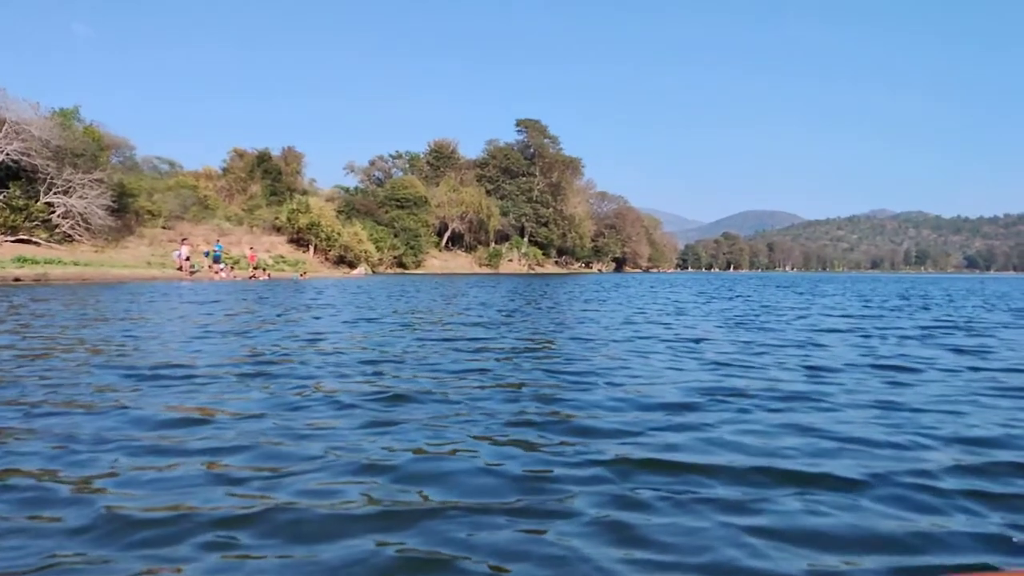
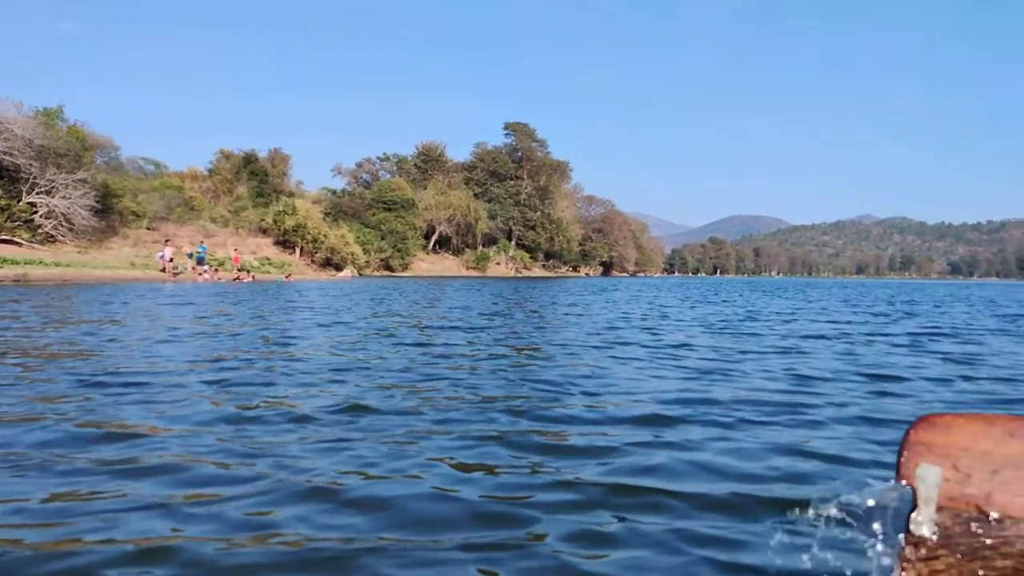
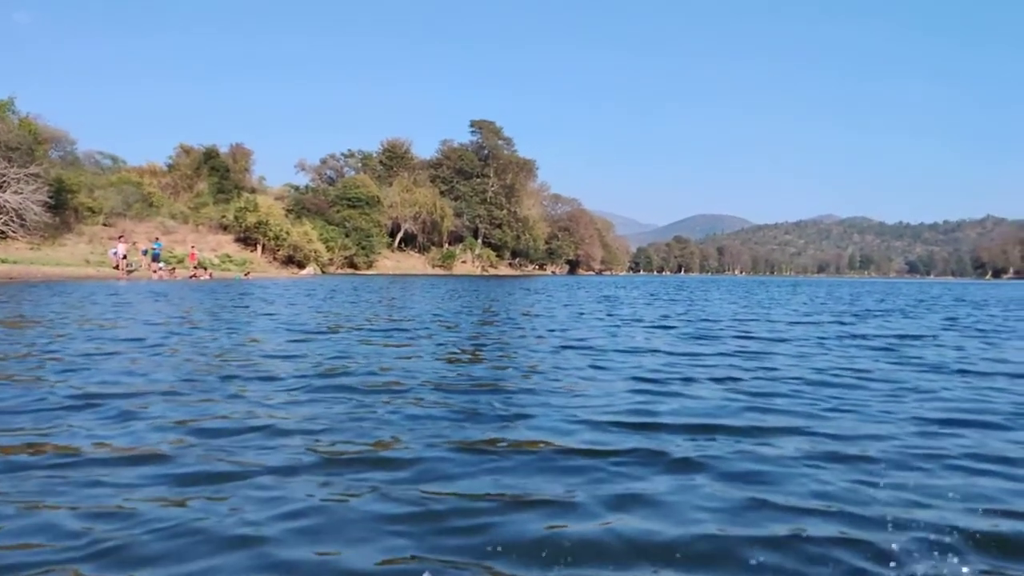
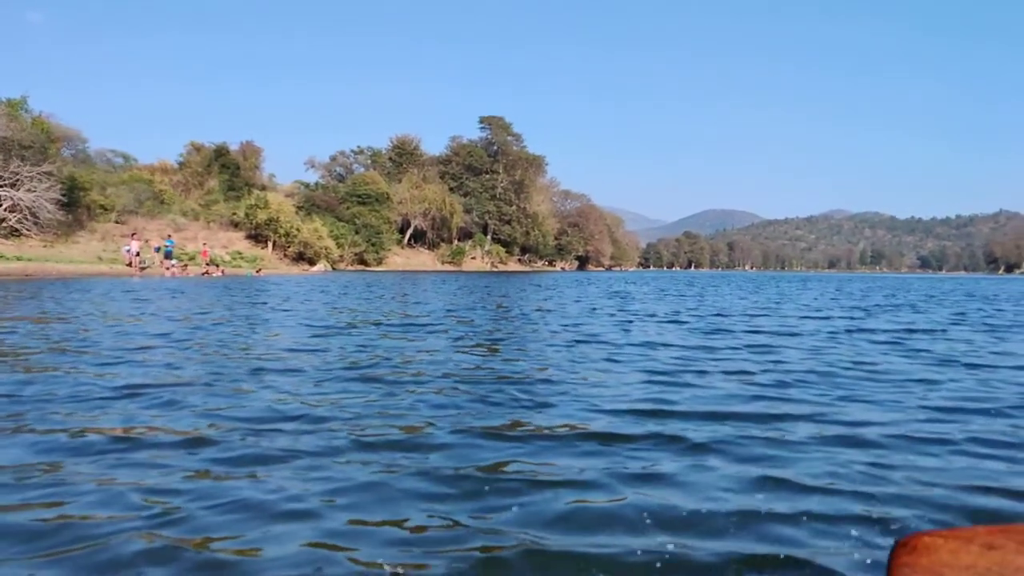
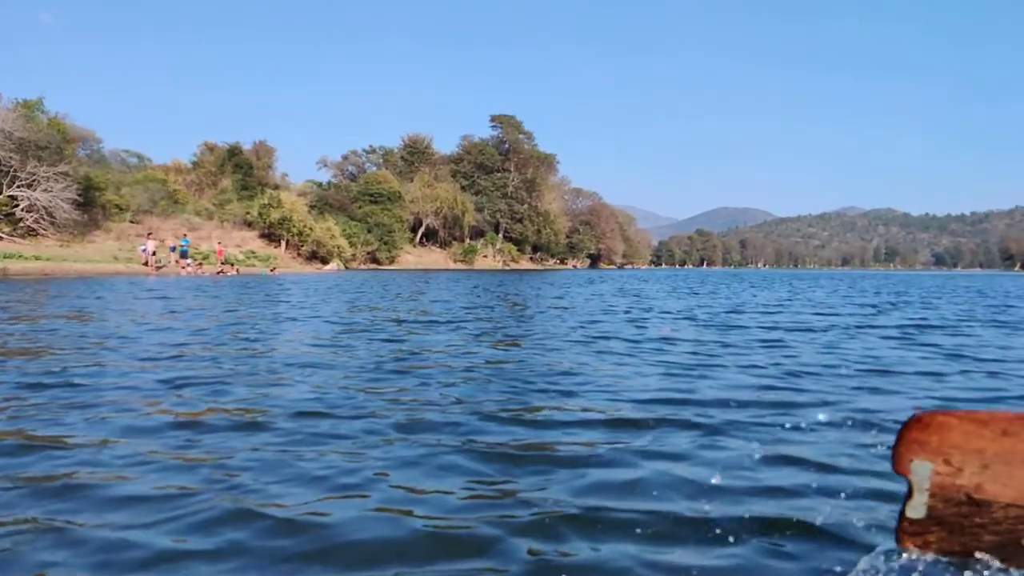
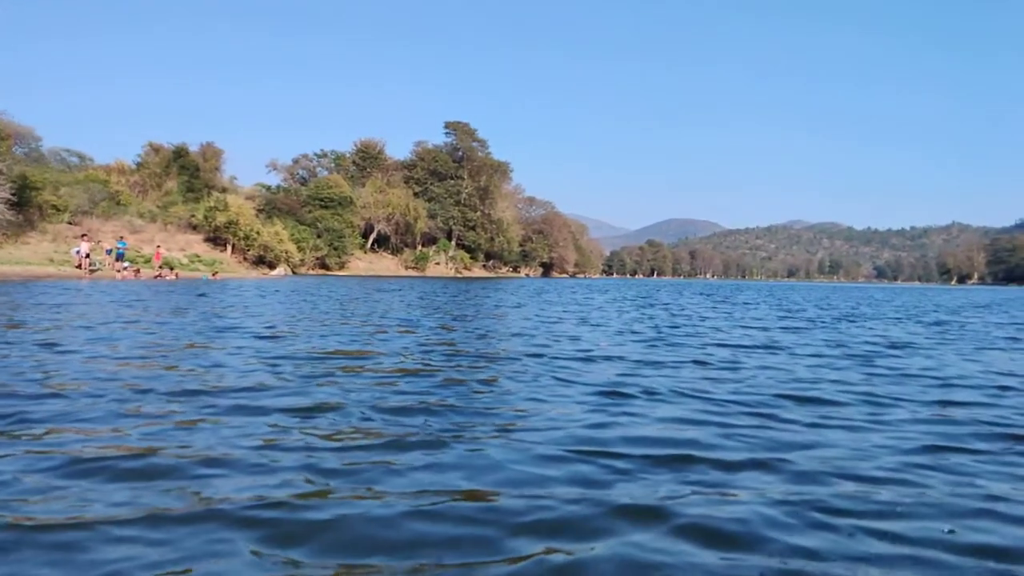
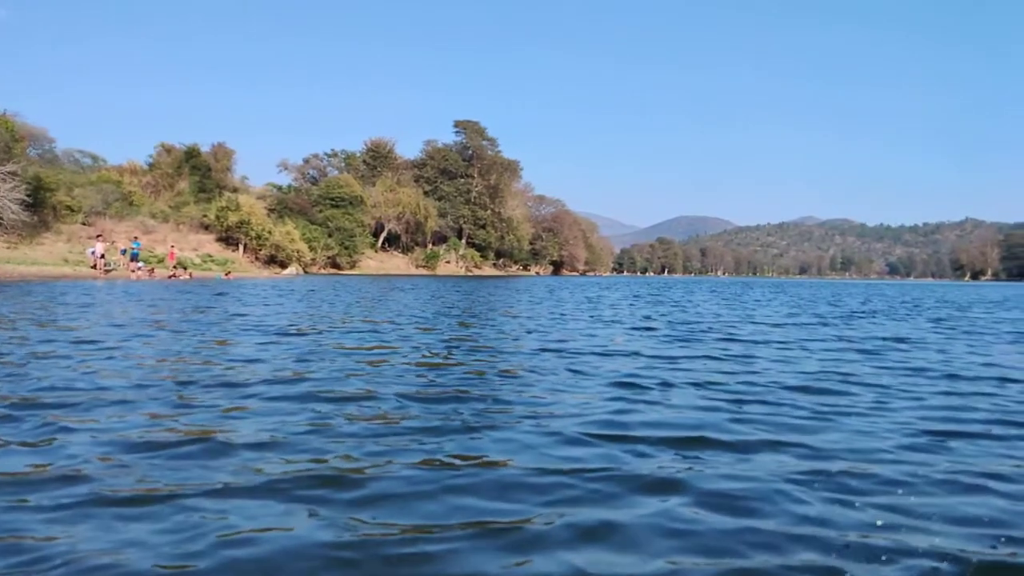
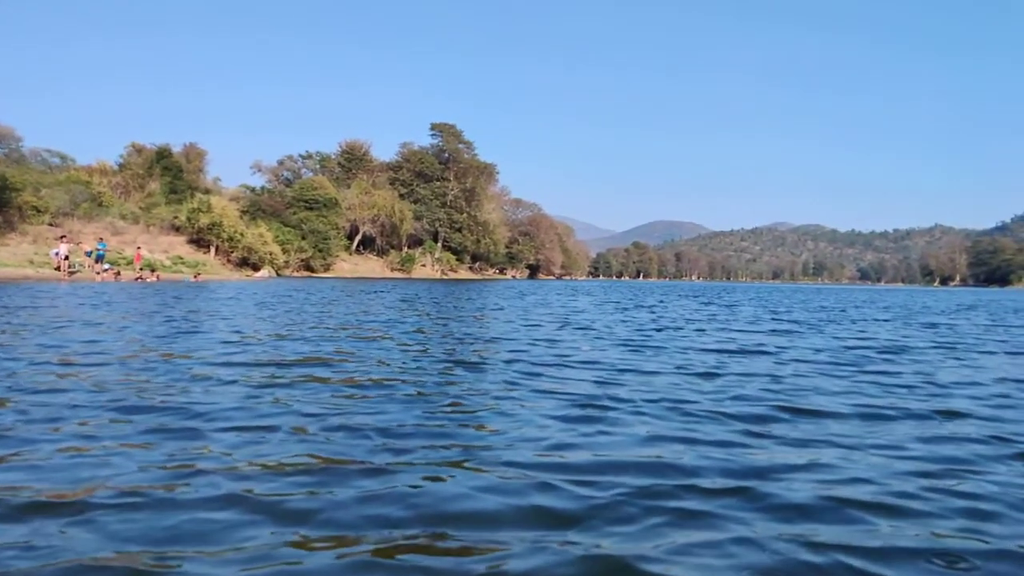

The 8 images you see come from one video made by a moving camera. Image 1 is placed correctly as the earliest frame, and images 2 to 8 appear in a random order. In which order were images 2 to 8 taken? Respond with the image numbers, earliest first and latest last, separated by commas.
2, 5, 4, 3, 7, 6, 8
